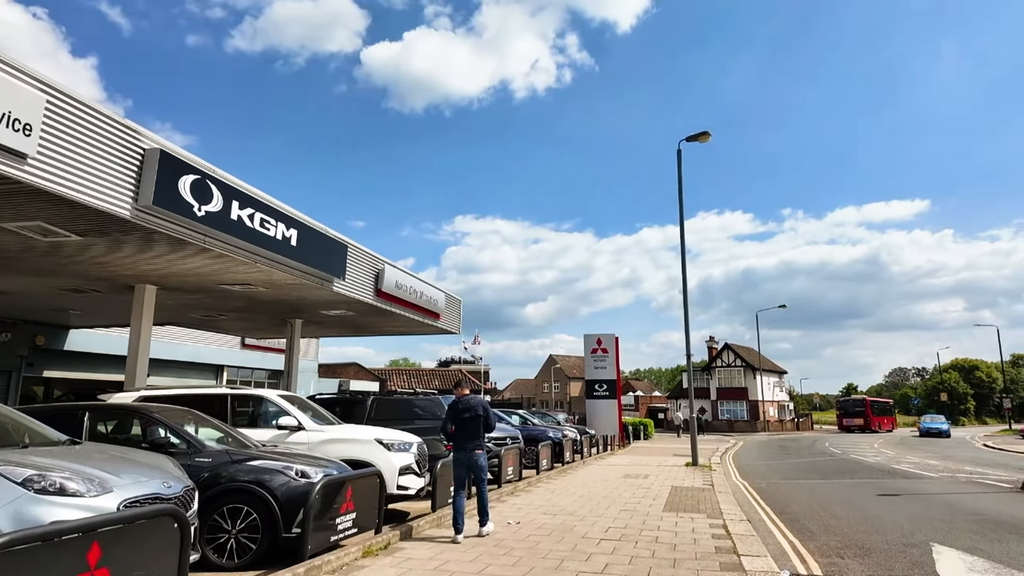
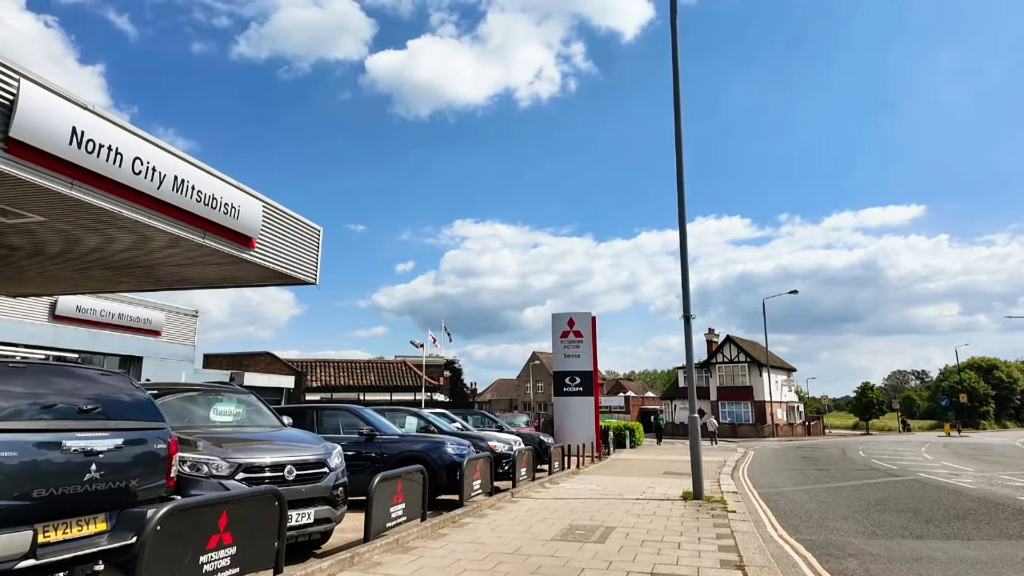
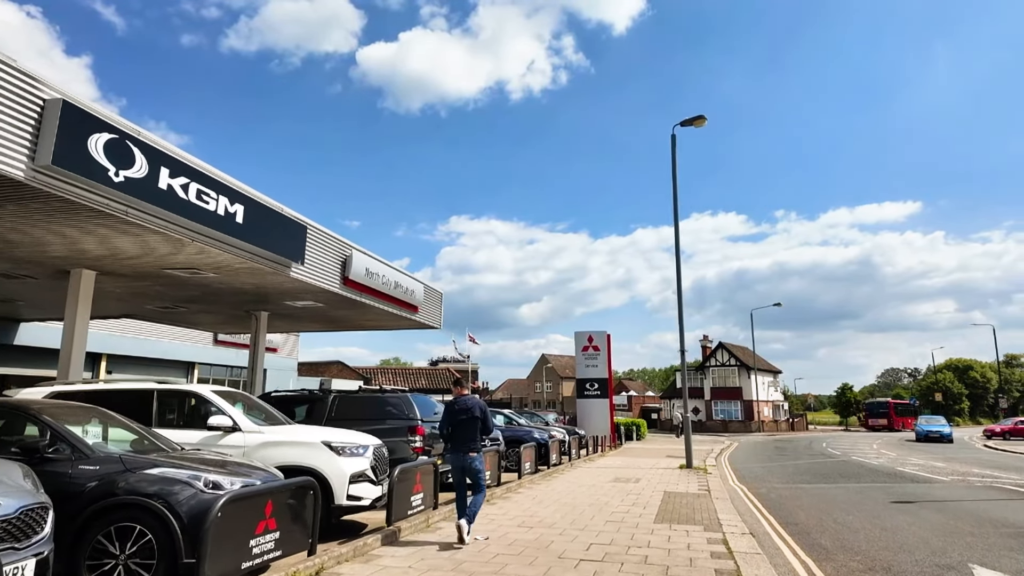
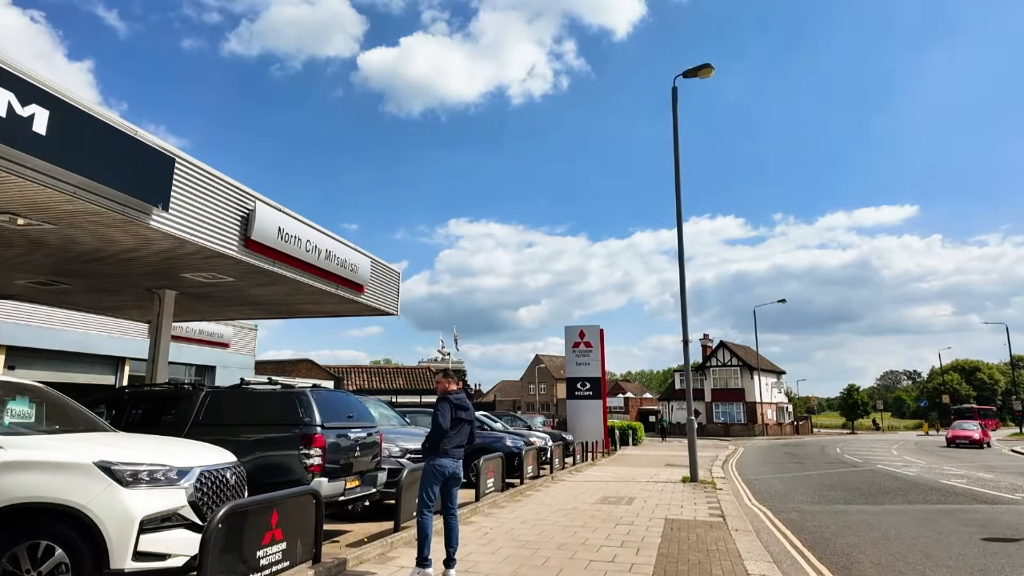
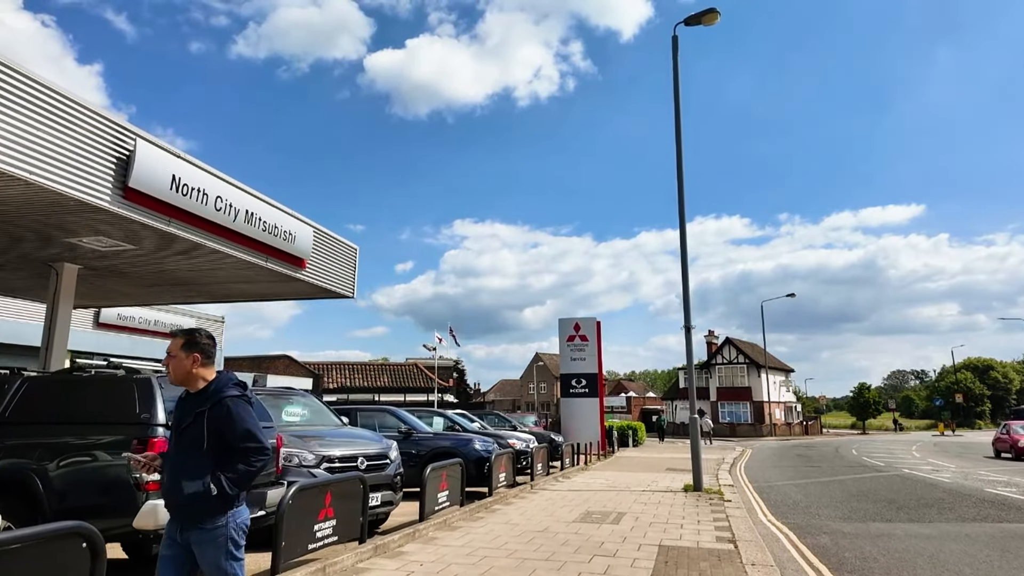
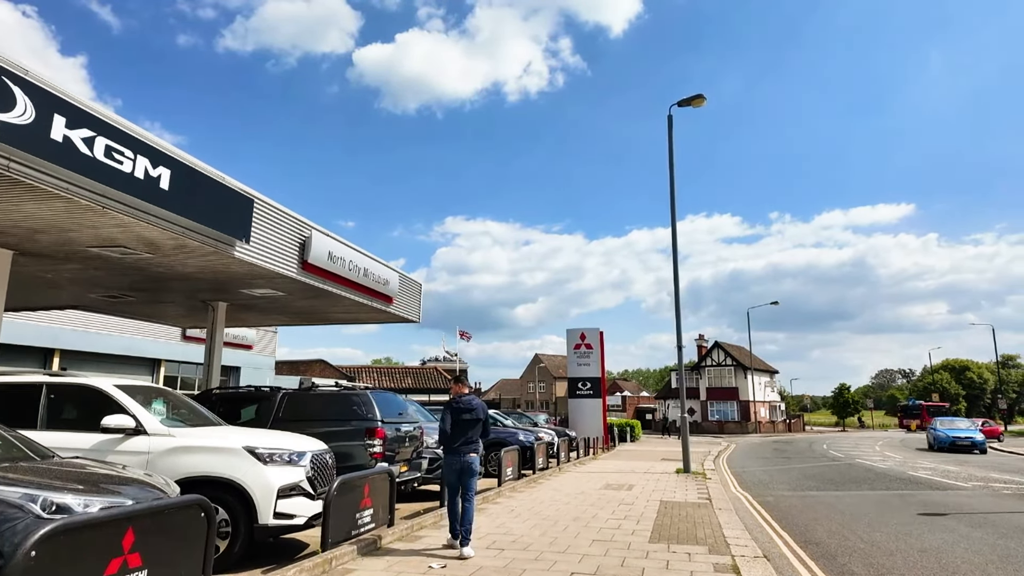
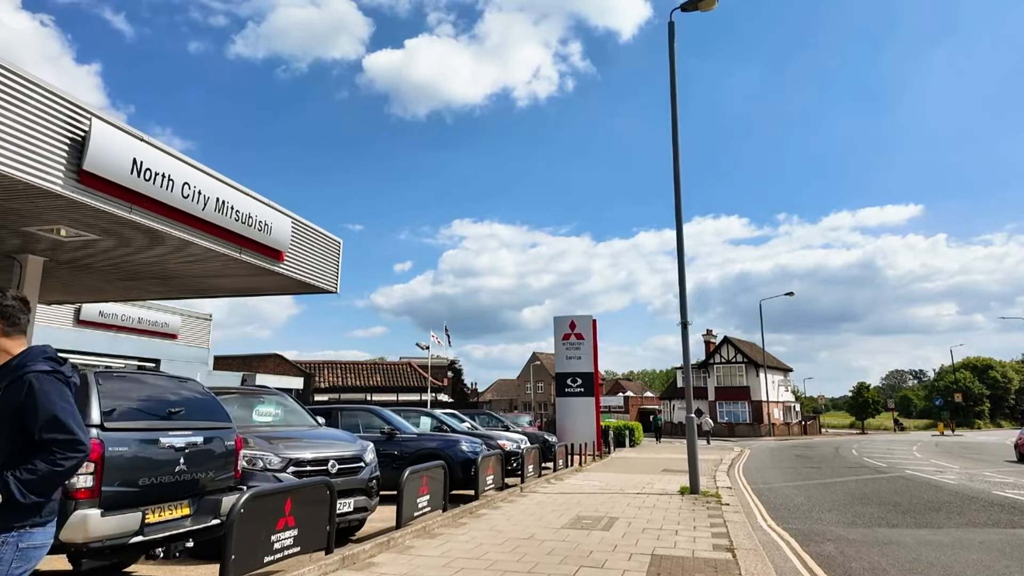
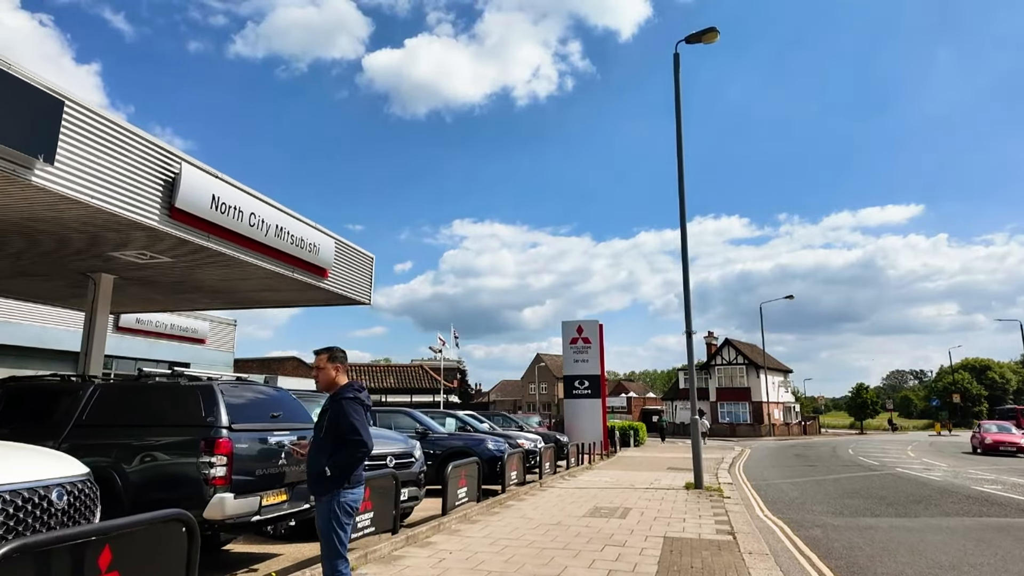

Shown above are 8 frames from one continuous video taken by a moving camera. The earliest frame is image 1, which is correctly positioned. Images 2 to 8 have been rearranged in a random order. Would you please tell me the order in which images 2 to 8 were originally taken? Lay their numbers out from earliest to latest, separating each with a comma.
3, 6, 4, 8, 5, 7, 2
